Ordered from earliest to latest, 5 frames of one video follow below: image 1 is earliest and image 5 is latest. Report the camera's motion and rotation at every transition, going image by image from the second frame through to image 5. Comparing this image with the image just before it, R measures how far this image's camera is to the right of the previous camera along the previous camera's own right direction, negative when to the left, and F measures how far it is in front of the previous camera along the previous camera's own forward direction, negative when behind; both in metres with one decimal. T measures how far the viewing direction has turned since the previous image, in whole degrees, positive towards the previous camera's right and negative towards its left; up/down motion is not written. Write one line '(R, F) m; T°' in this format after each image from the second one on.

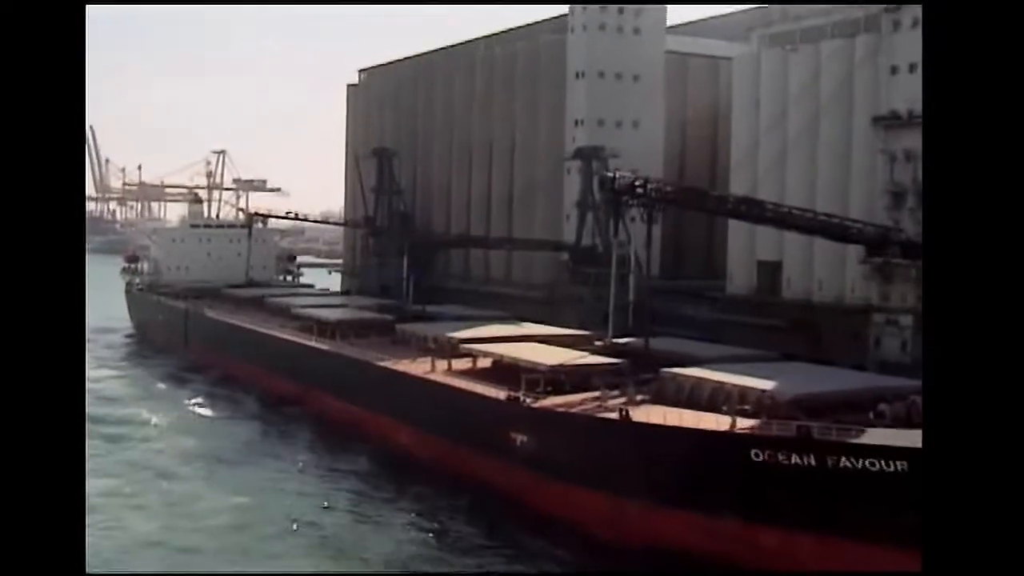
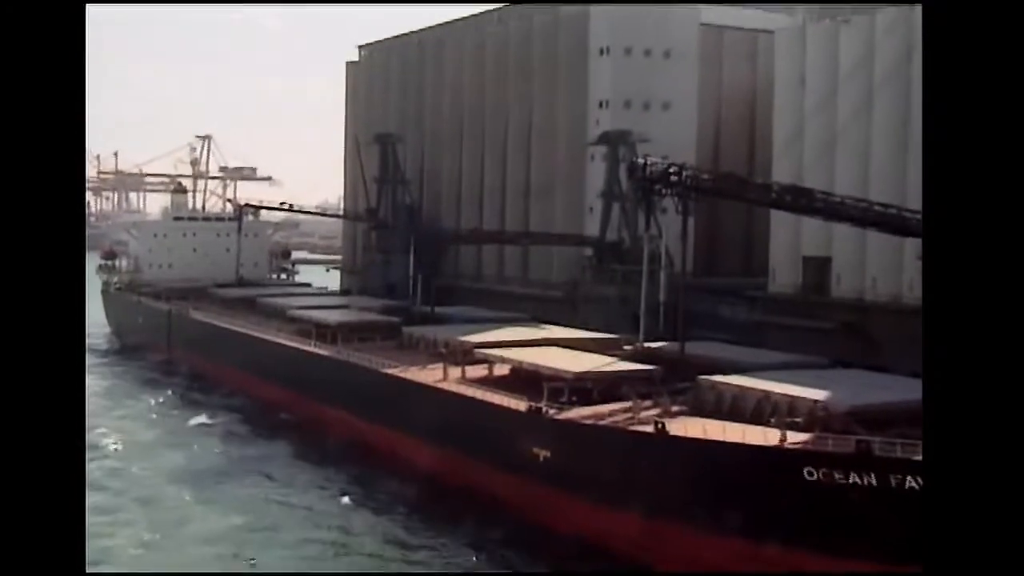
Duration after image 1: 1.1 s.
(-0.2, +0.8) m; 0°
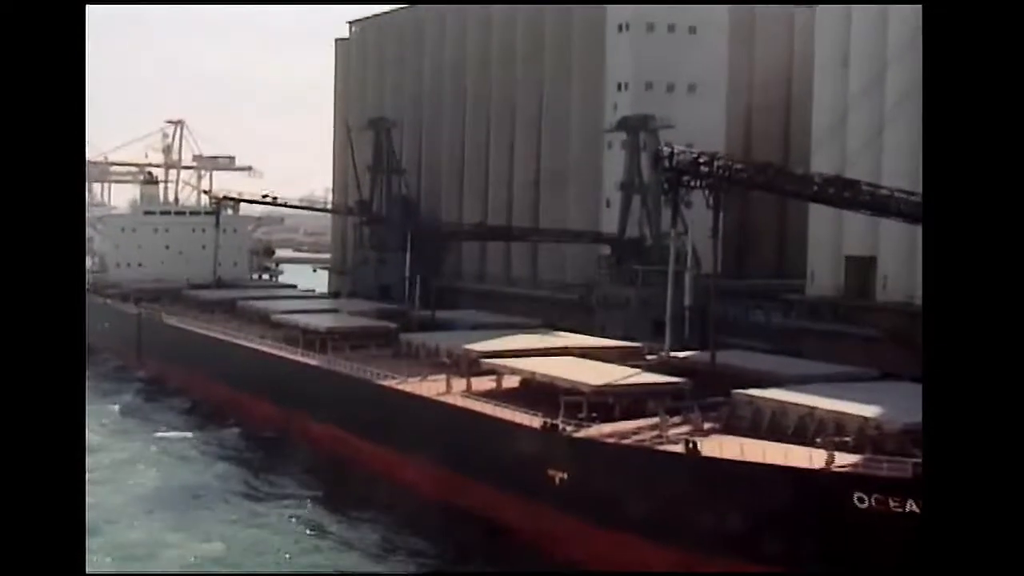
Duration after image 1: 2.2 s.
(-0.1, +0.8) m; +1°
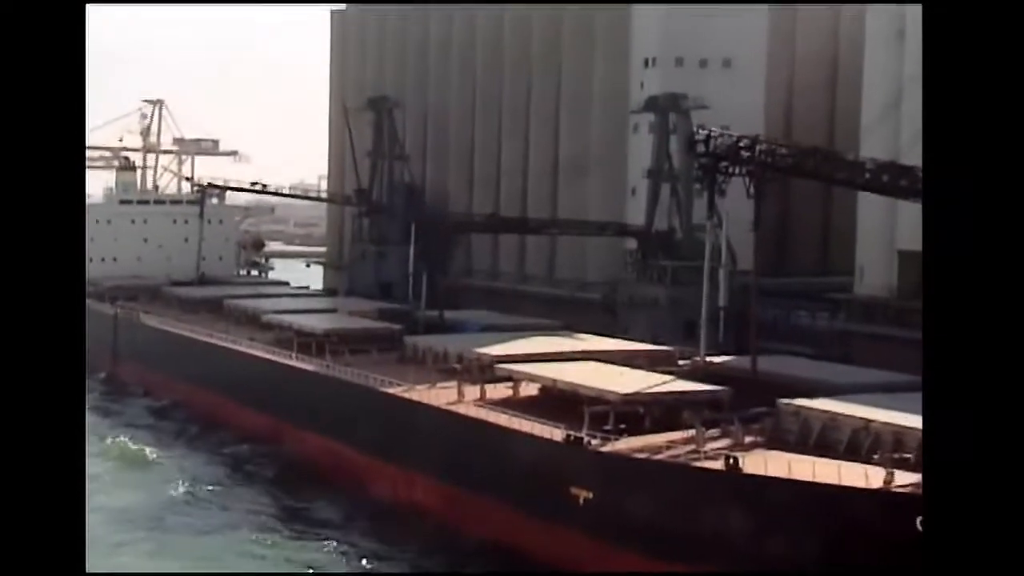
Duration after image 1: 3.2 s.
(-0.1, +0.7) m; 0°
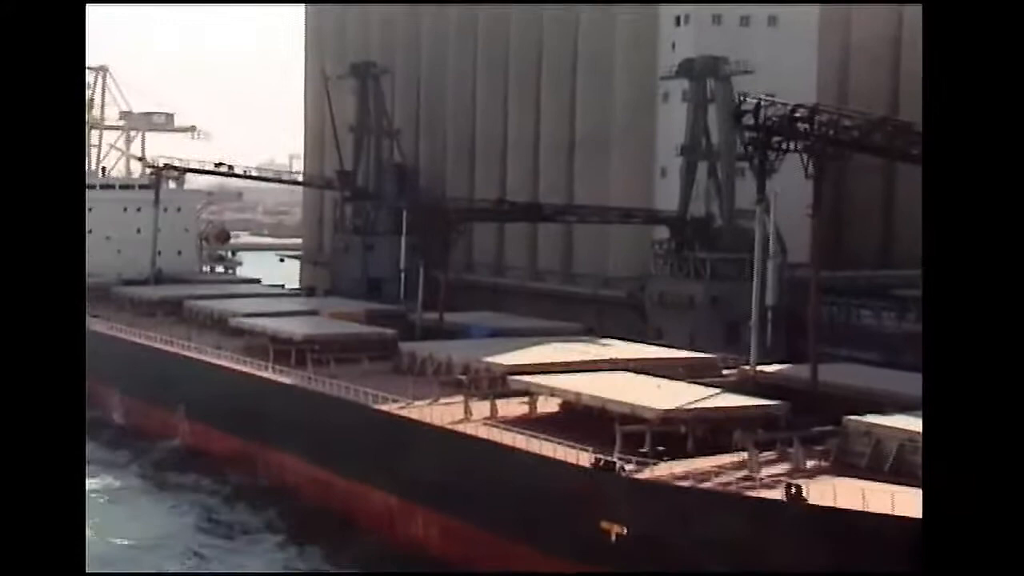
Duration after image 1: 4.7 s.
(-0.1, +0.9) m; +1°
